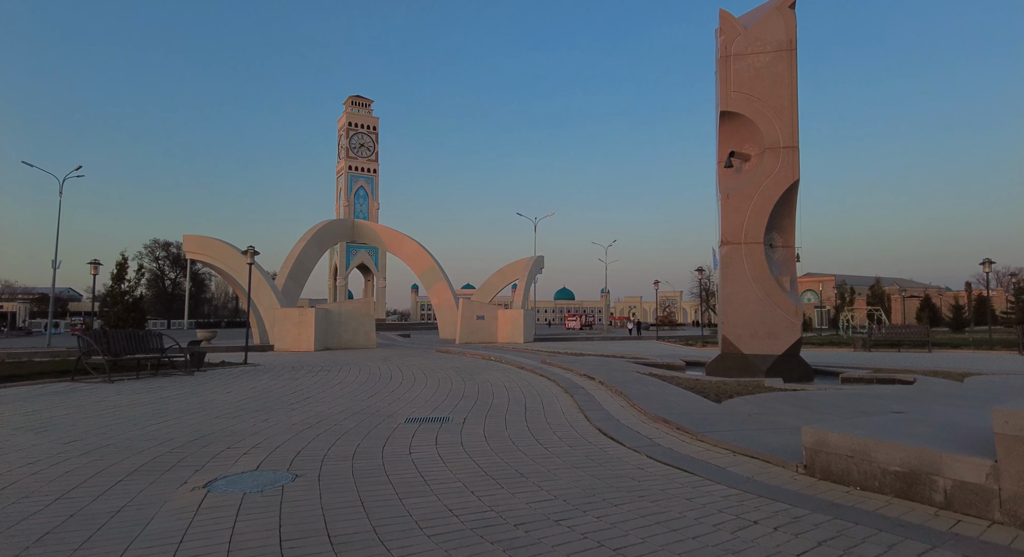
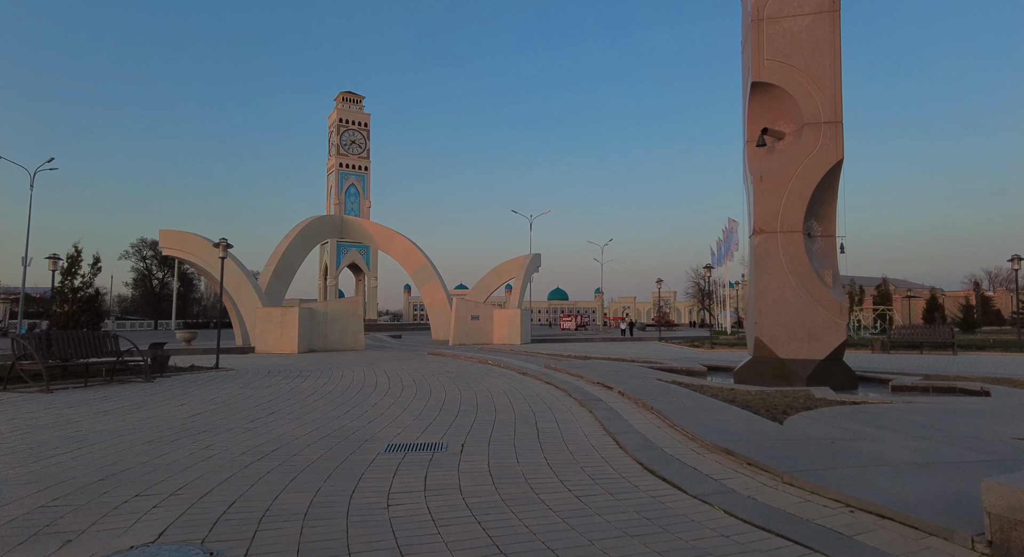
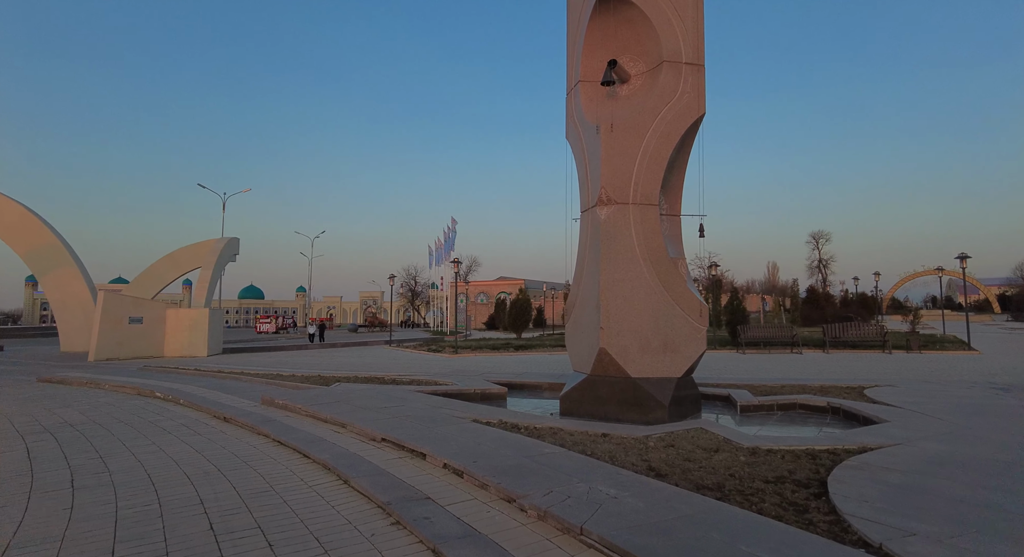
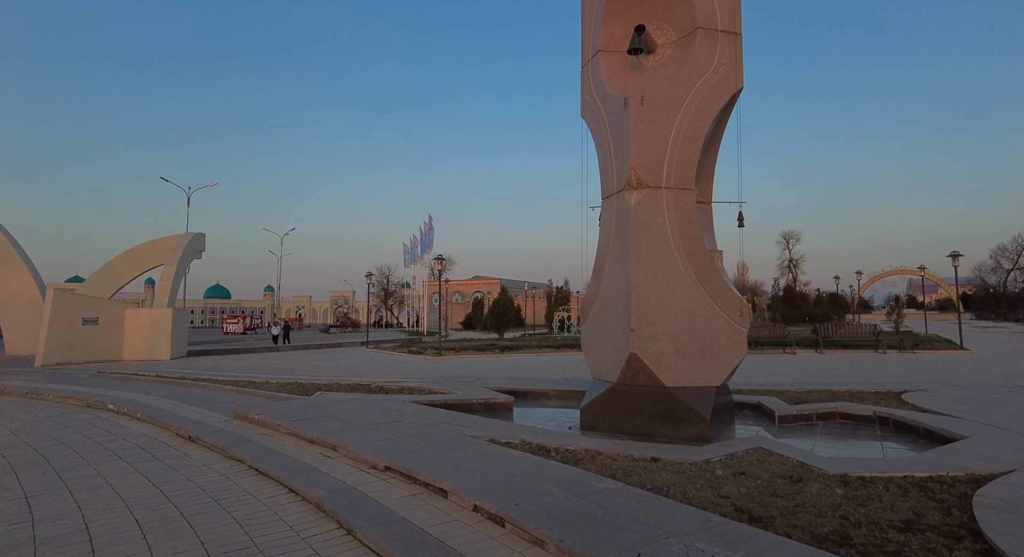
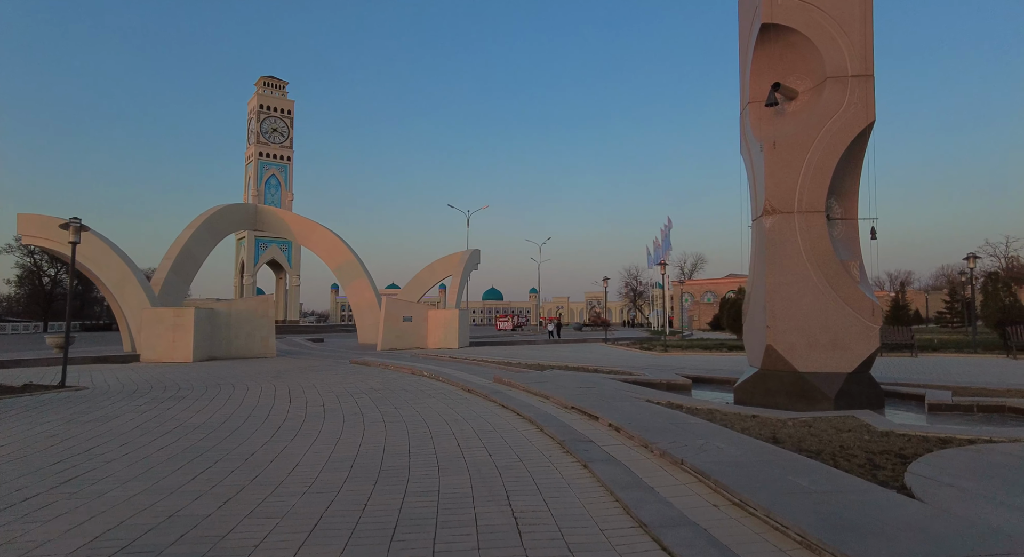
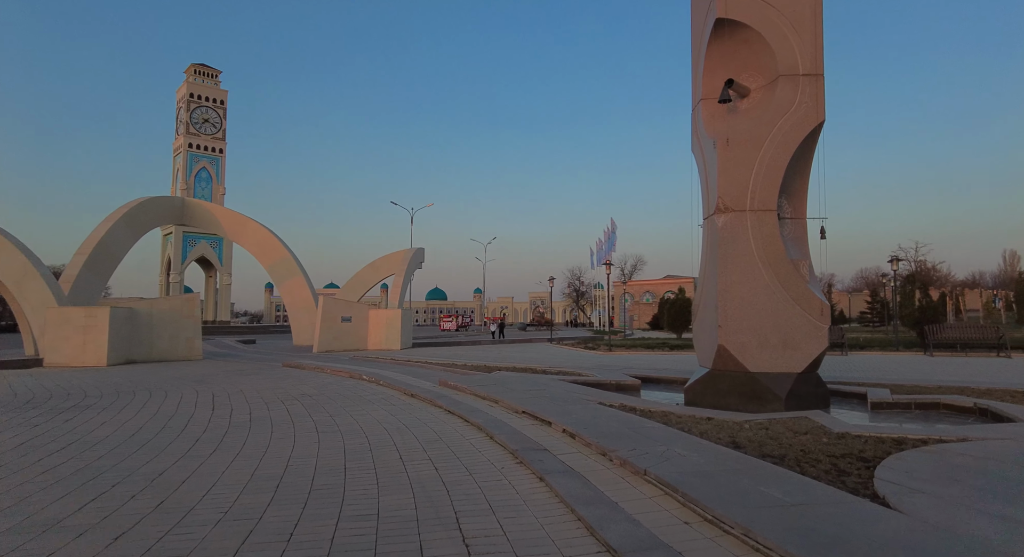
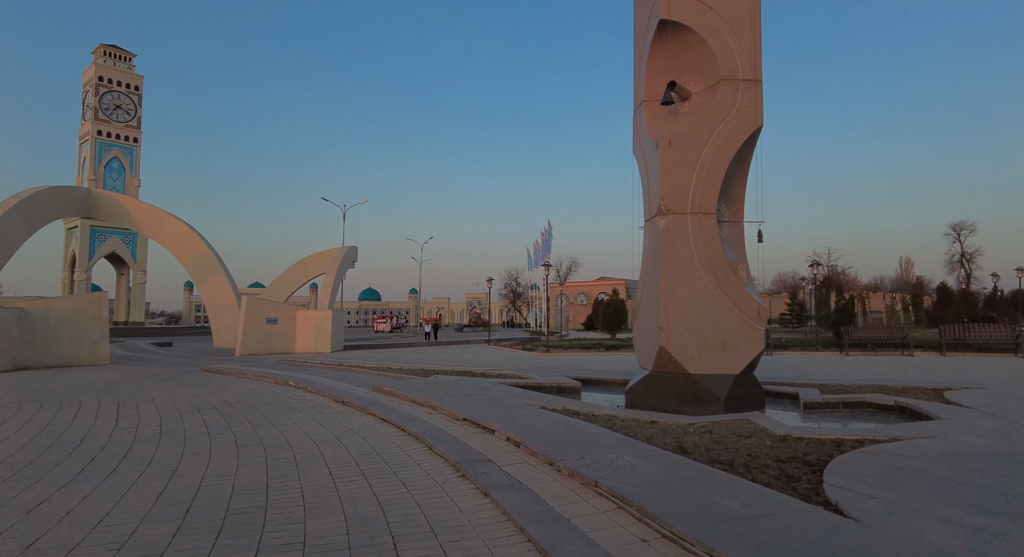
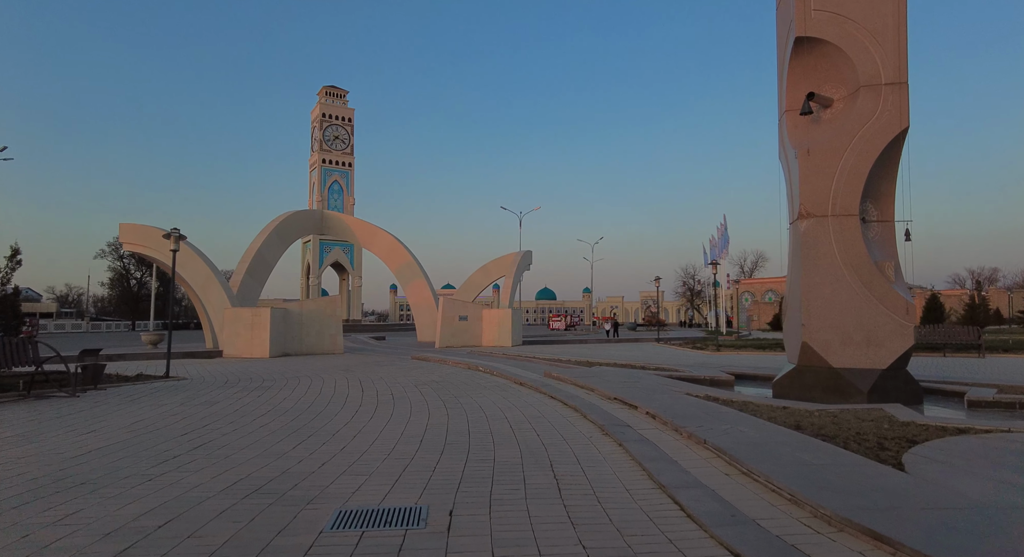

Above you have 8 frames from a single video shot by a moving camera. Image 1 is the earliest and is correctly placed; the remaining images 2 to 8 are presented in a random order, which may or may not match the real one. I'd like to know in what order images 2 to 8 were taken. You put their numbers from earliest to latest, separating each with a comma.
2, 8, 5, 6, 7, 3, 4
